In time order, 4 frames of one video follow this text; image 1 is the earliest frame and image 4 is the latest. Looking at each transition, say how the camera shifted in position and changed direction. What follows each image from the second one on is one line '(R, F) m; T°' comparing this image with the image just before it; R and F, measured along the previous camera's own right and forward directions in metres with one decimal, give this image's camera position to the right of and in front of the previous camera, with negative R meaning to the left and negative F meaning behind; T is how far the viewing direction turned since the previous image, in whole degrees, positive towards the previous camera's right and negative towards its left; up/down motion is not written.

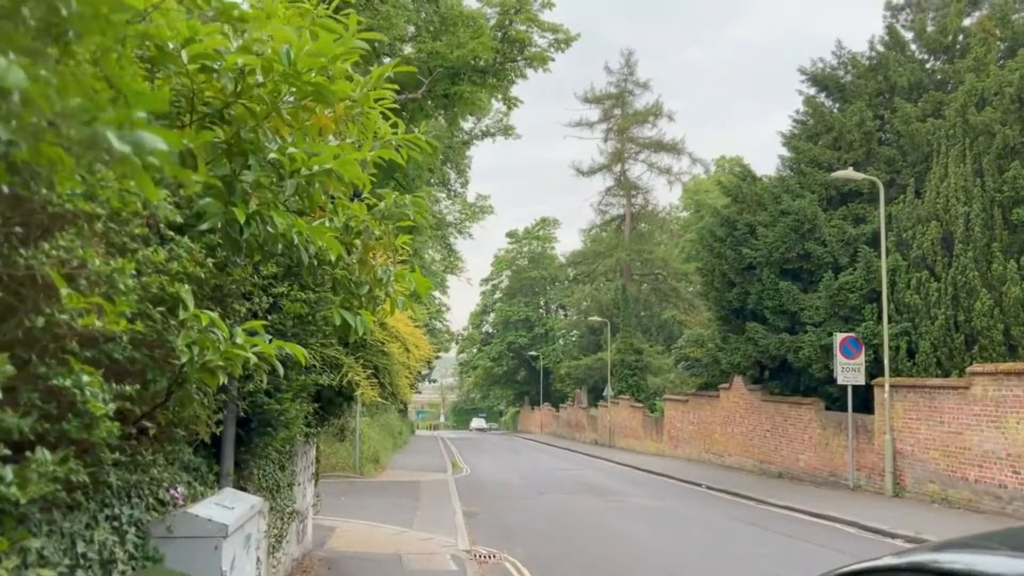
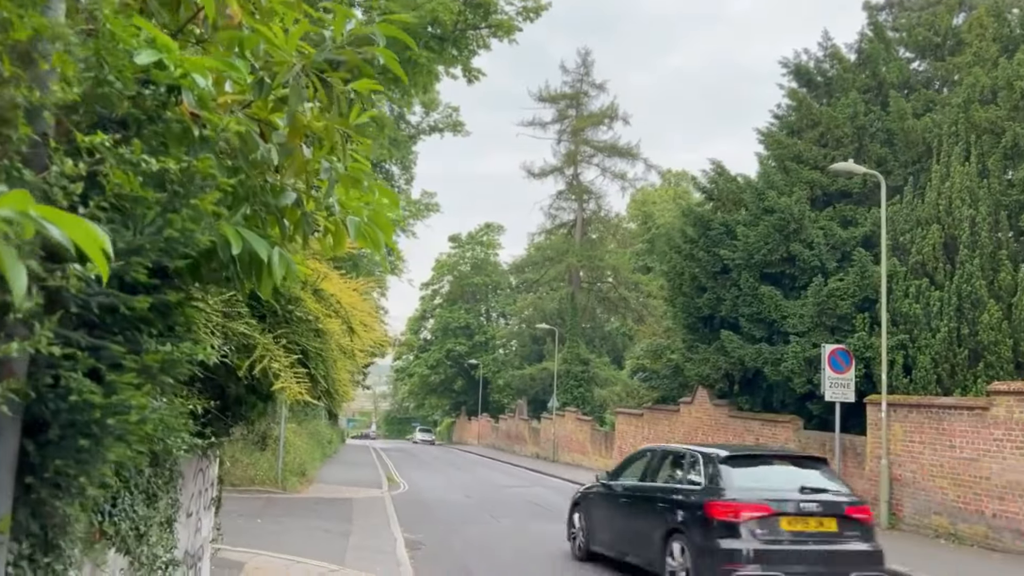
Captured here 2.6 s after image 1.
(-0.3, +2.2) m; +4°
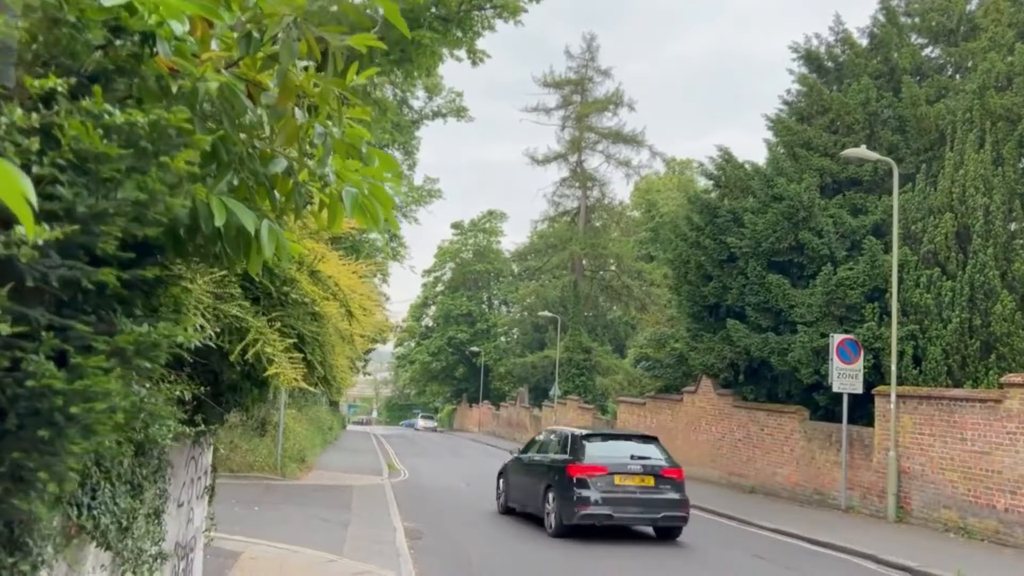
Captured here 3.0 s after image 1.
(0.0, +0.3) m; 0°
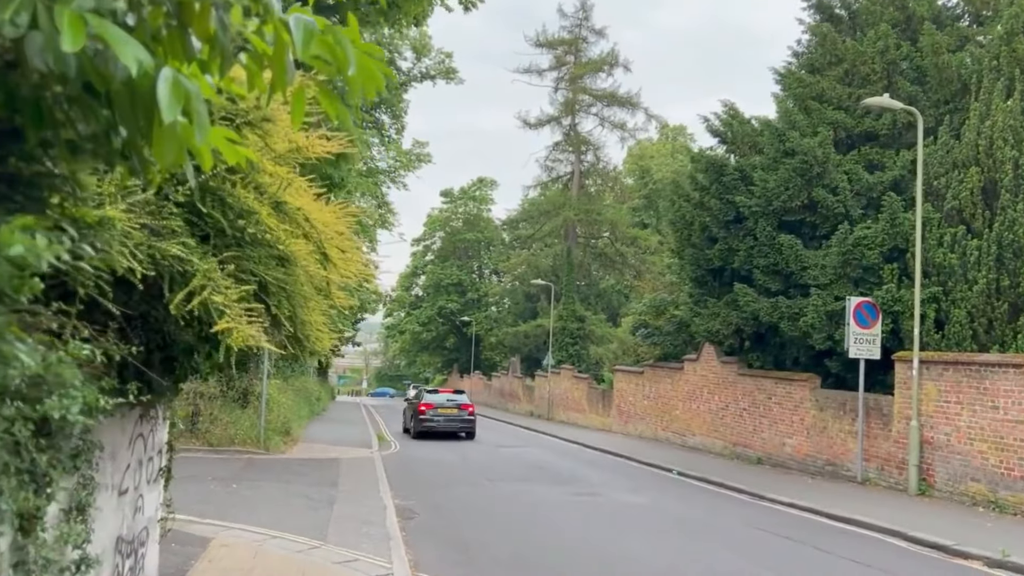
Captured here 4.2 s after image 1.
(-0.1, +1.0) m; +1°
